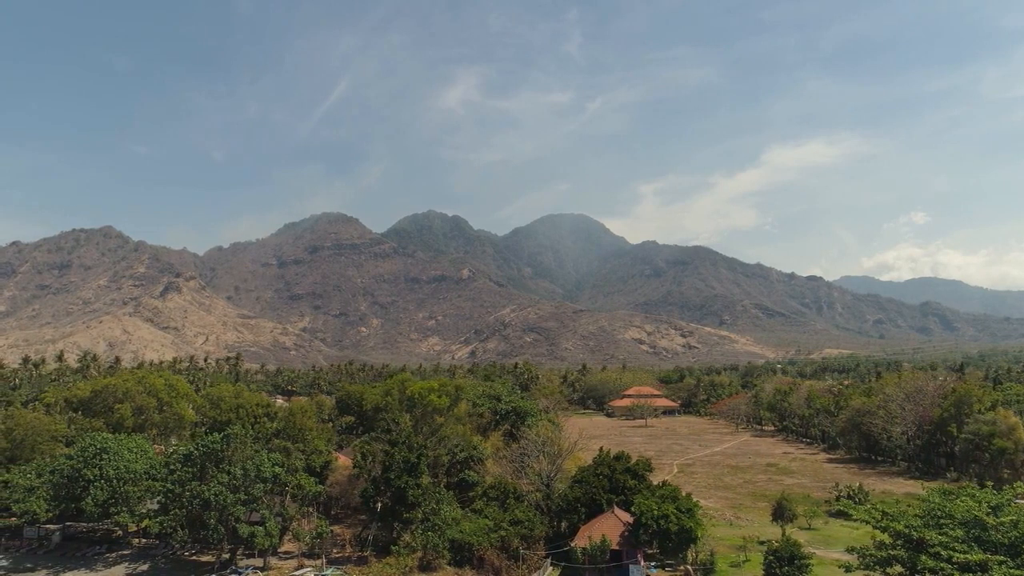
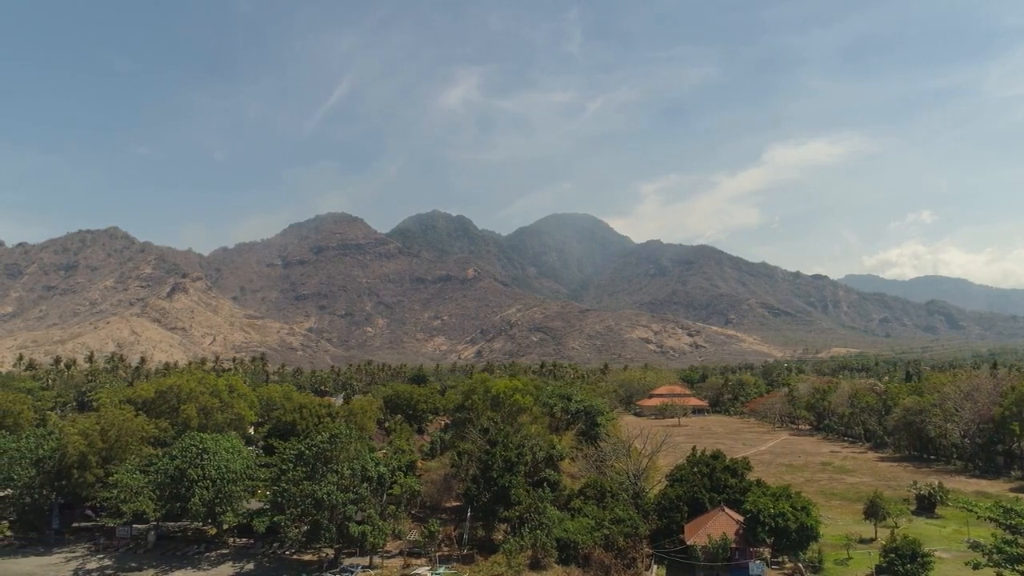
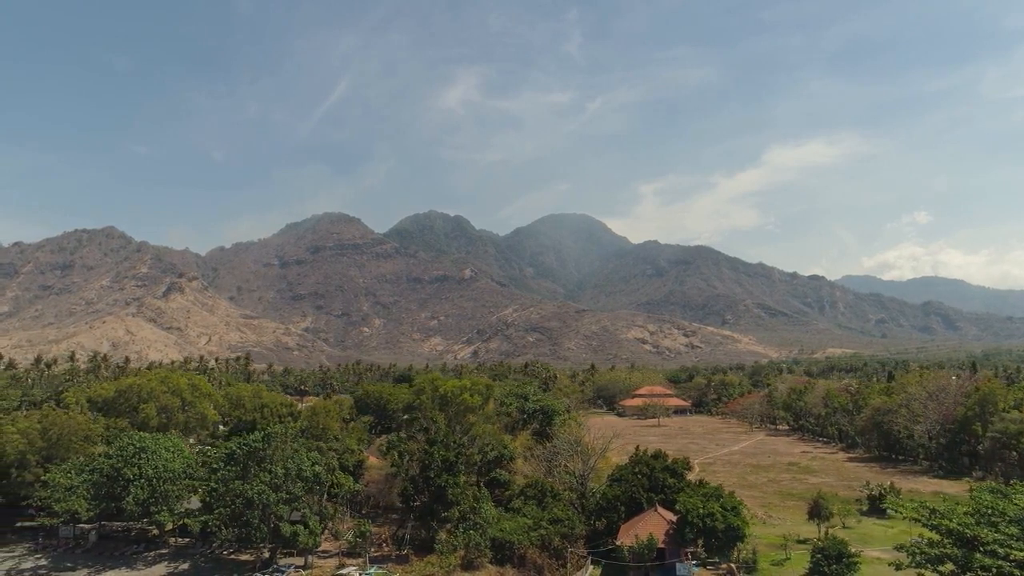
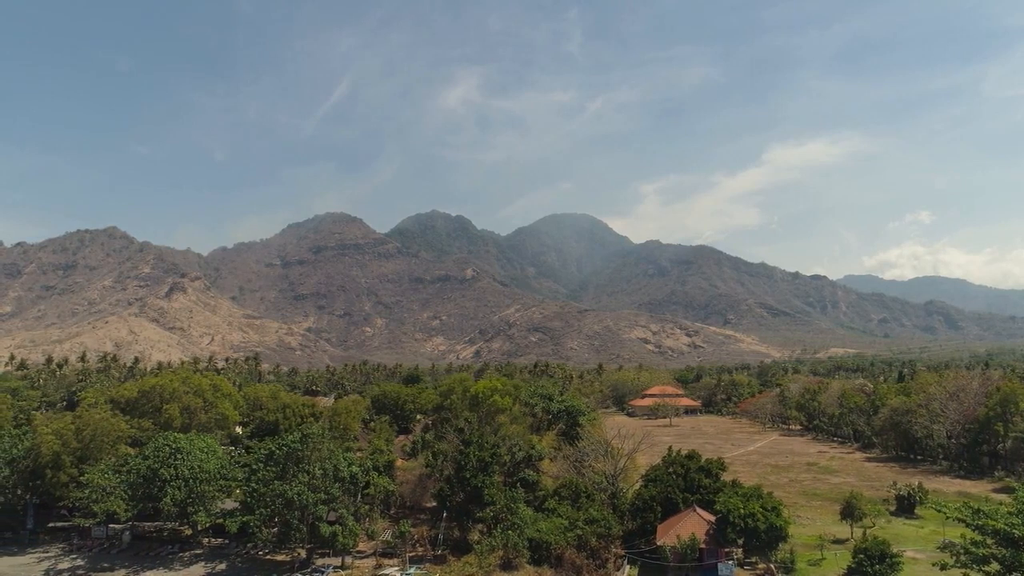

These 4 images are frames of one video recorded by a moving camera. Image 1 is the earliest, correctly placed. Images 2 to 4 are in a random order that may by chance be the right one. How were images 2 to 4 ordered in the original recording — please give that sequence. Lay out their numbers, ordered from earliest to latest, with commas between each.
3, 4, 2
